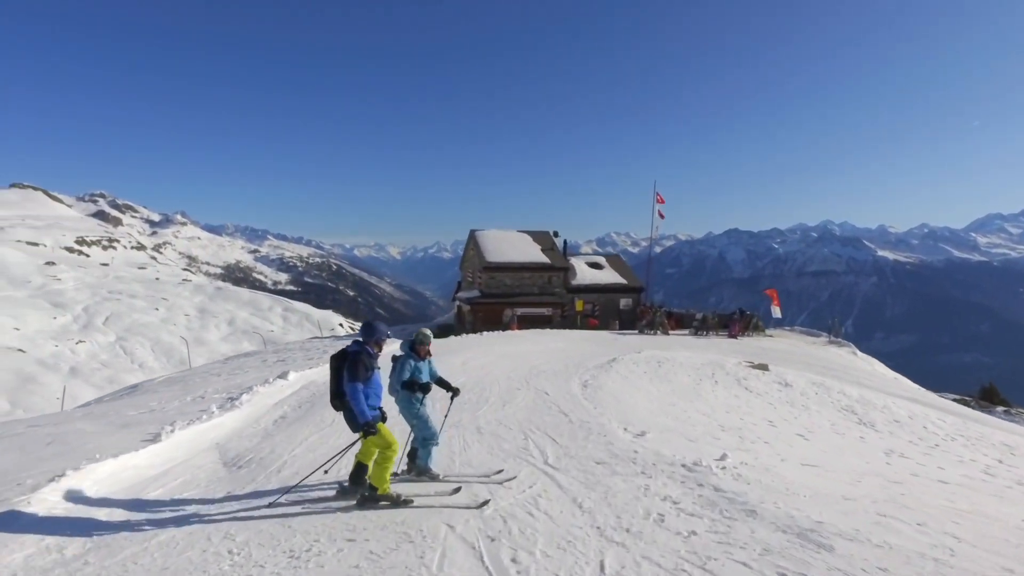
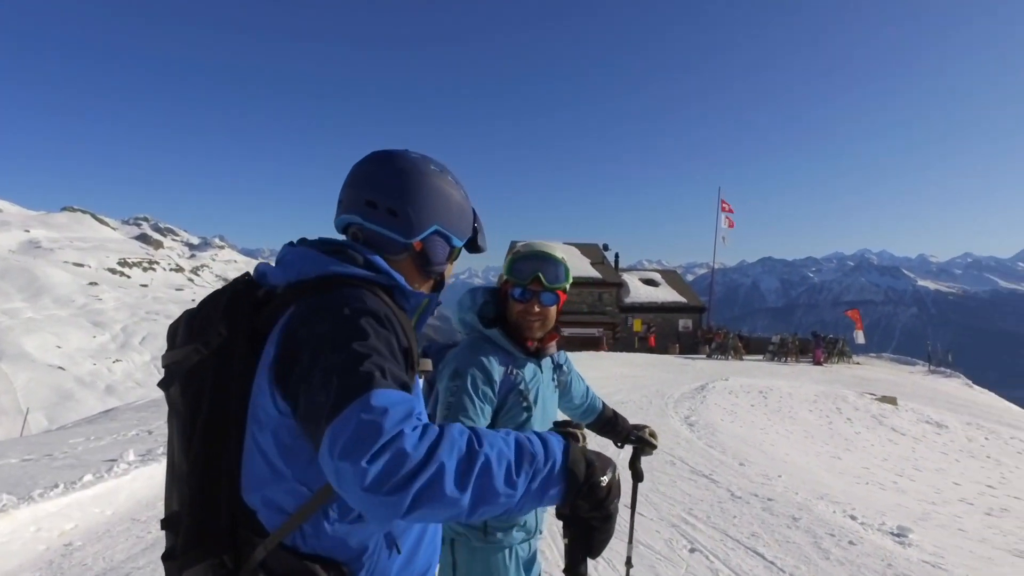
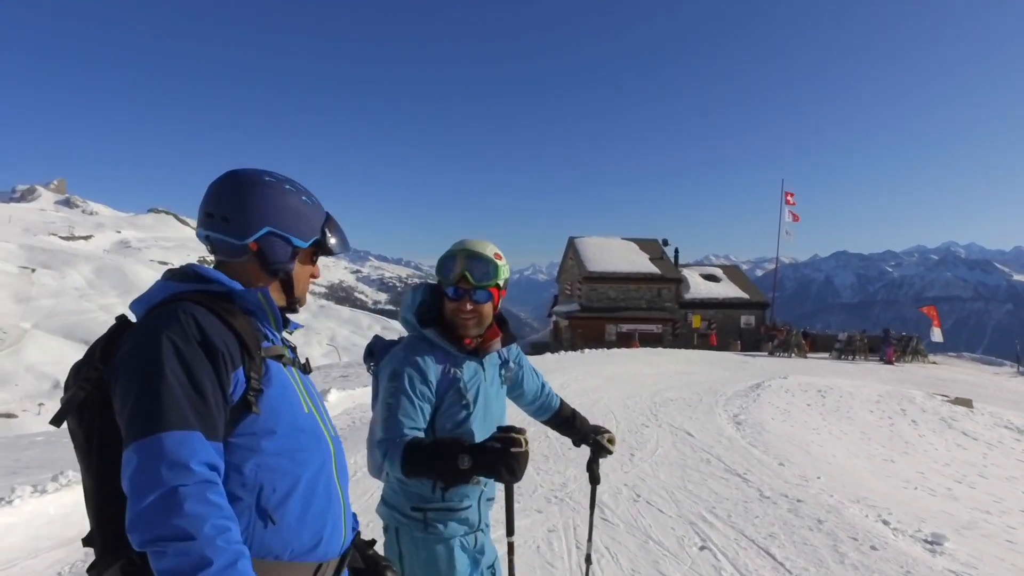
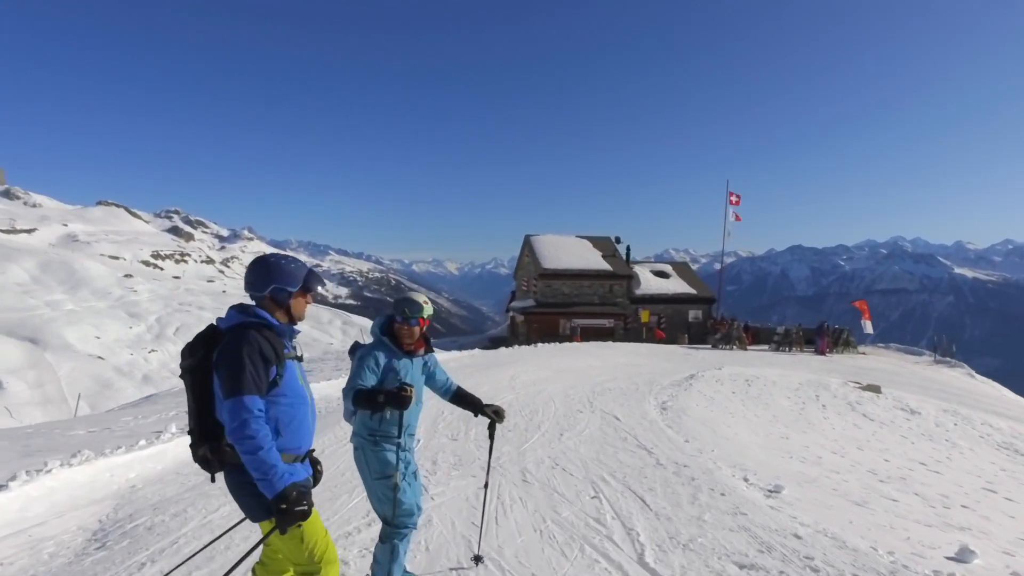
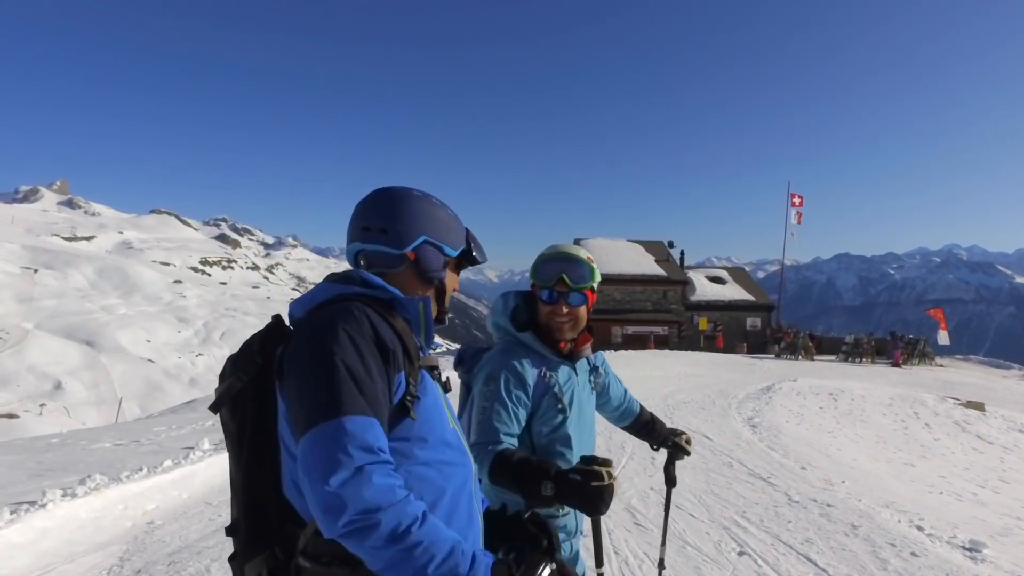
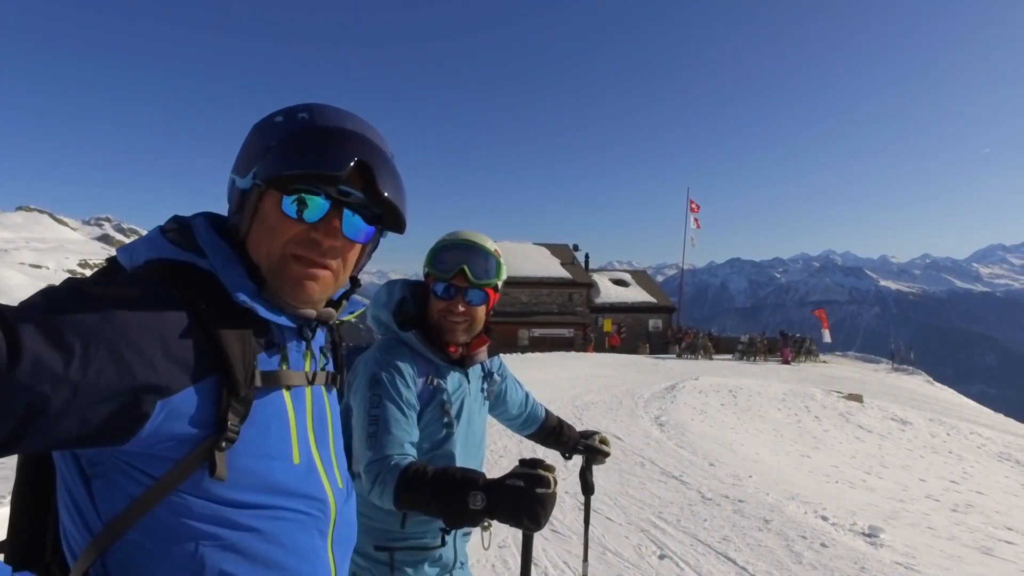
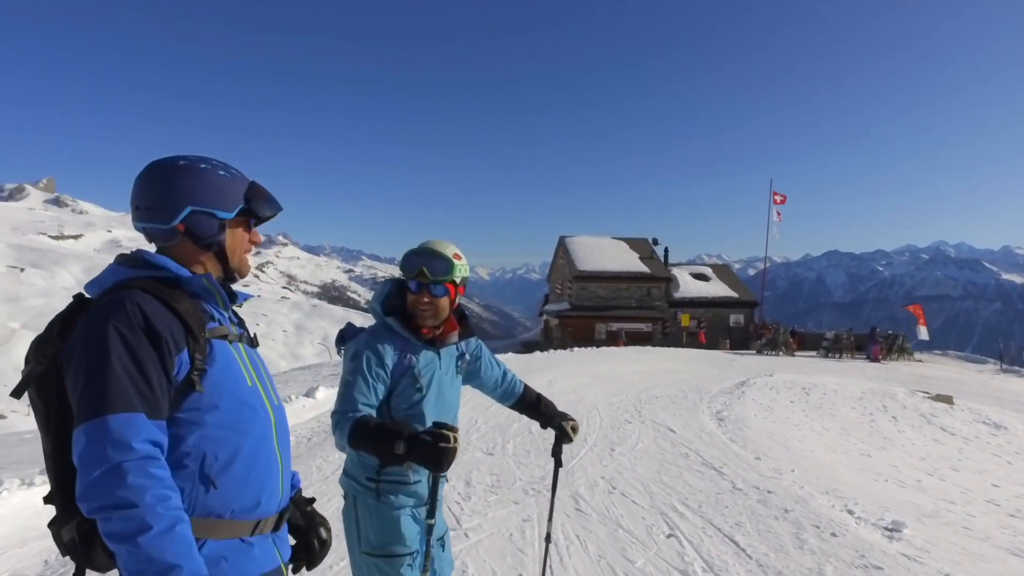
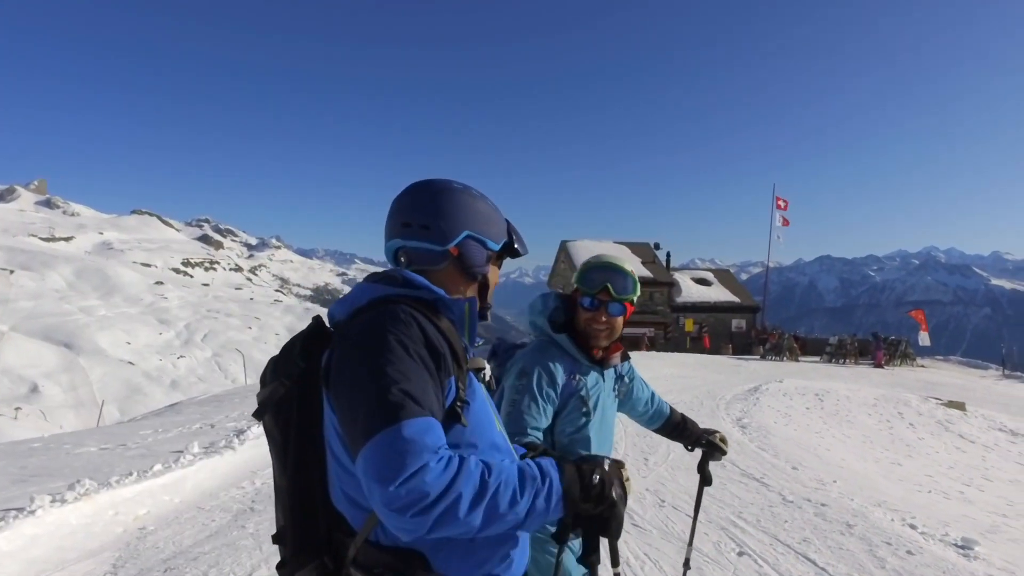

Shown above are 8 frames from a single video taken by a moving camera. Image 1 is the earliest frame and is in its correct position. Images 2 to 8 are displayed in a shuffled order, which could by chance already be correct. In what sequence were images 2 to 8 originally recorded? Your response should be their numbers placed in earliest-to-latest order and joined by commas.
4, 7, 3, 5, 8, 2, 6
